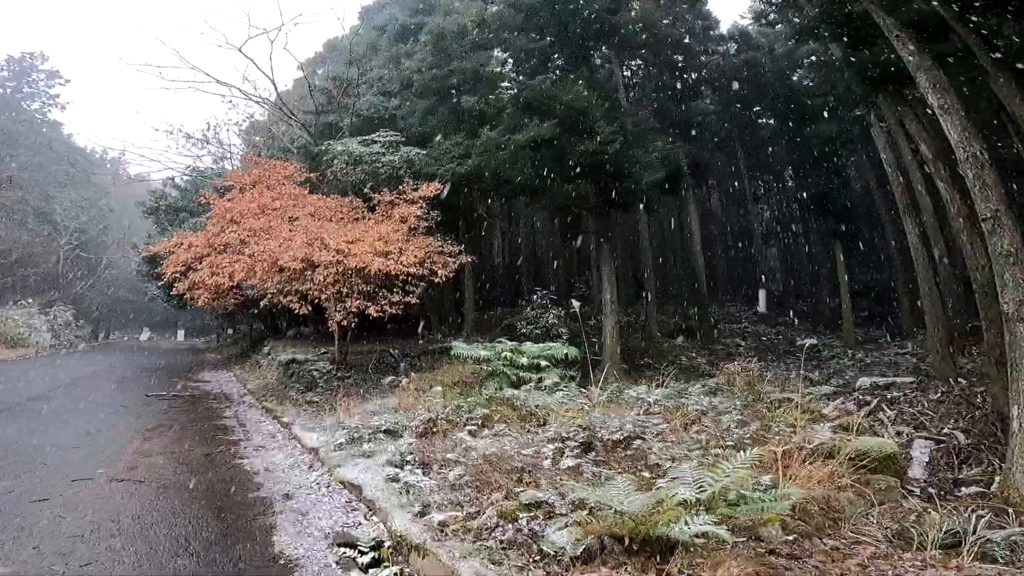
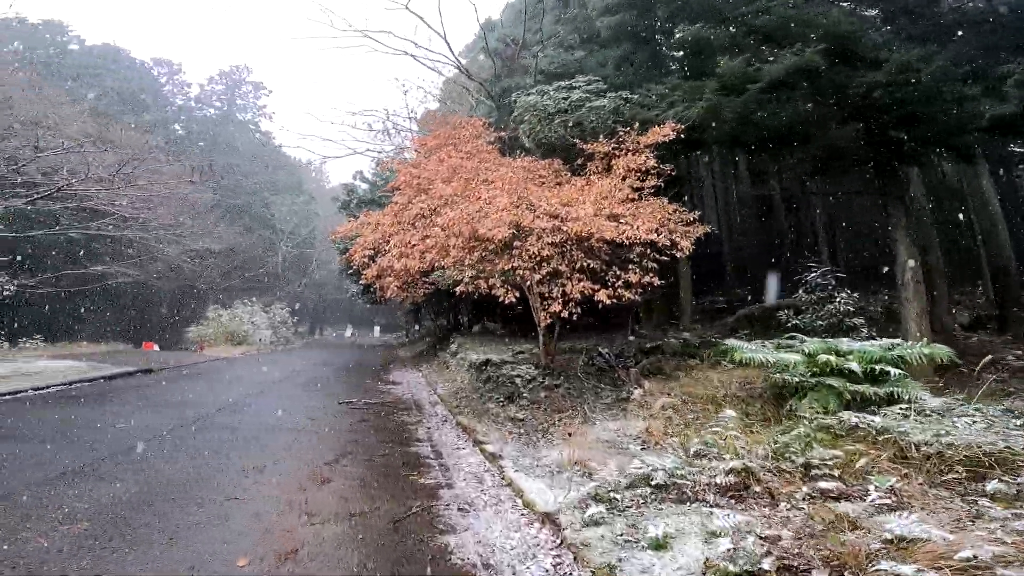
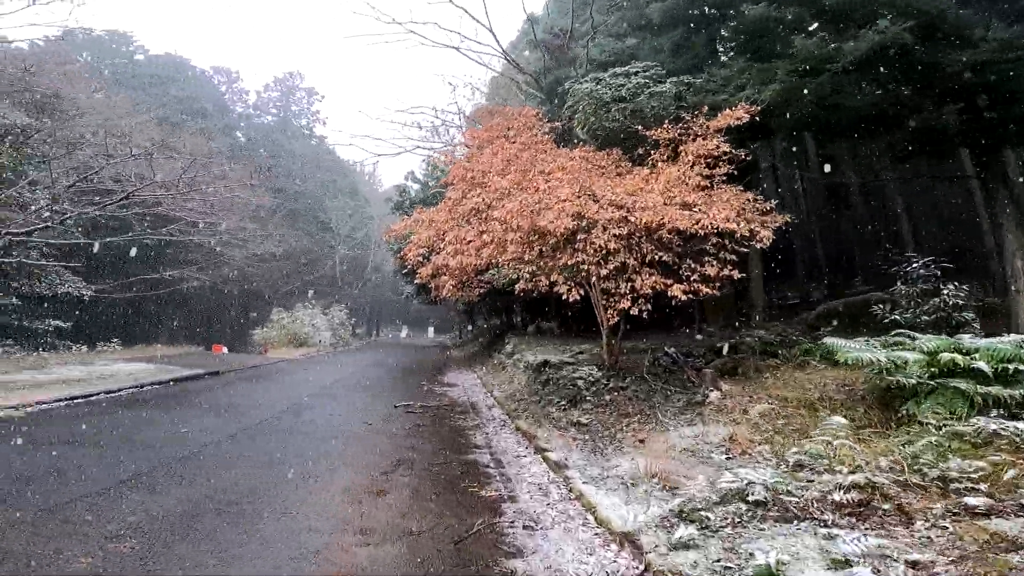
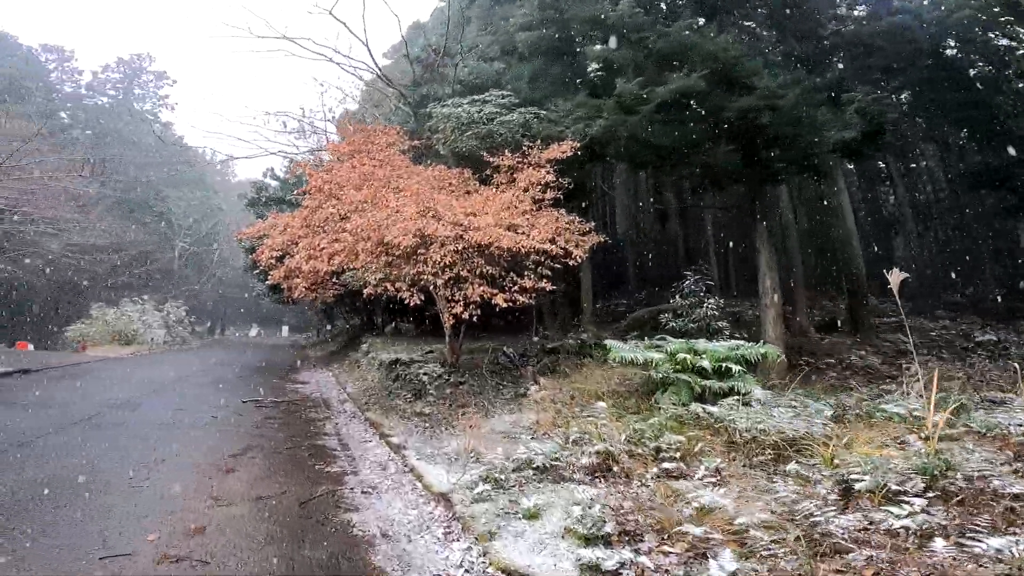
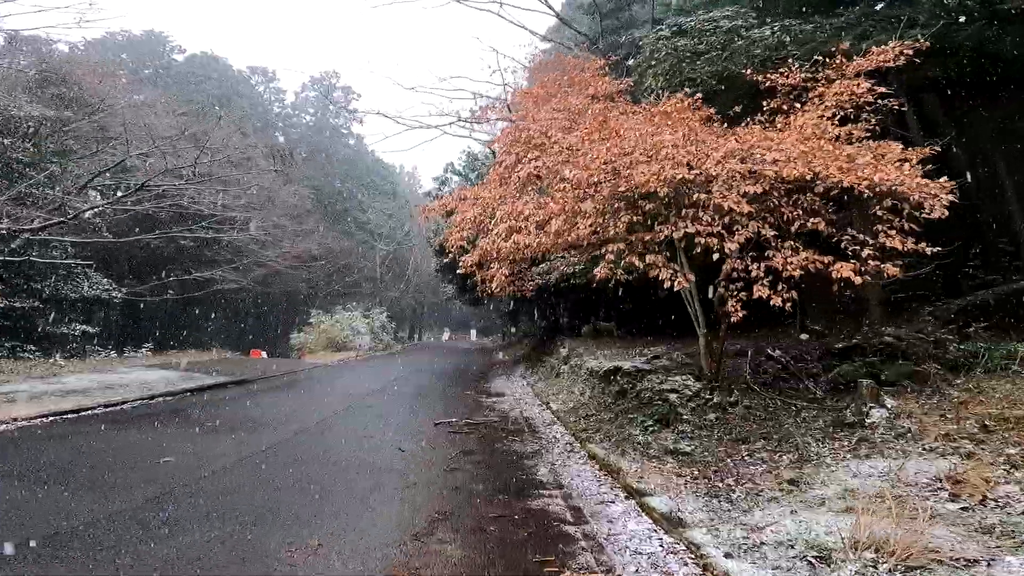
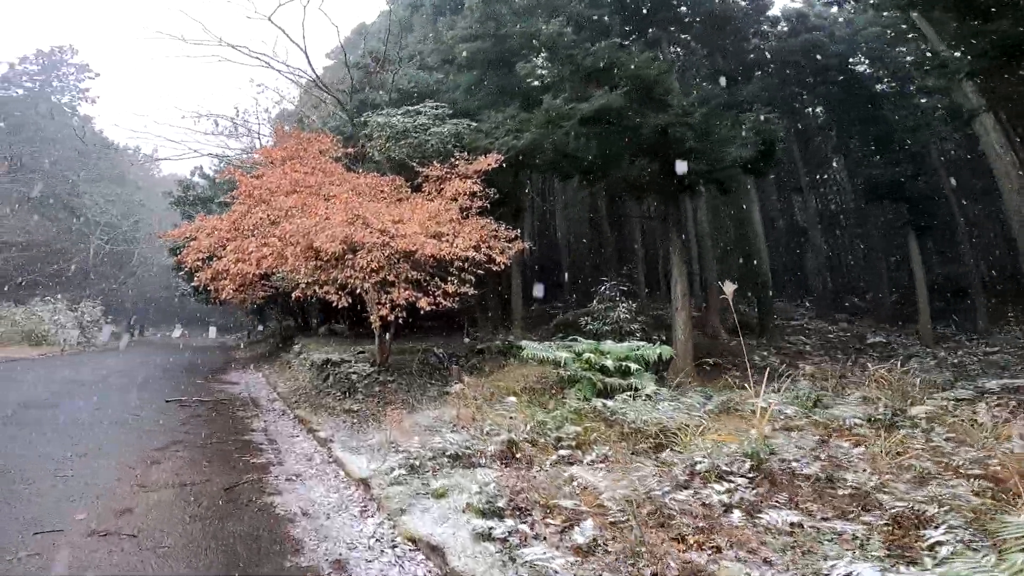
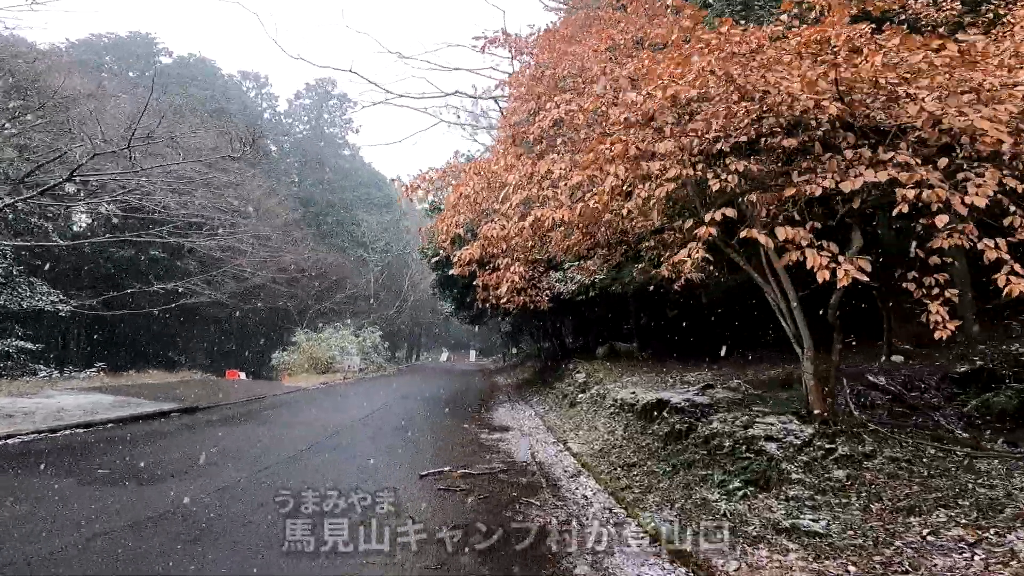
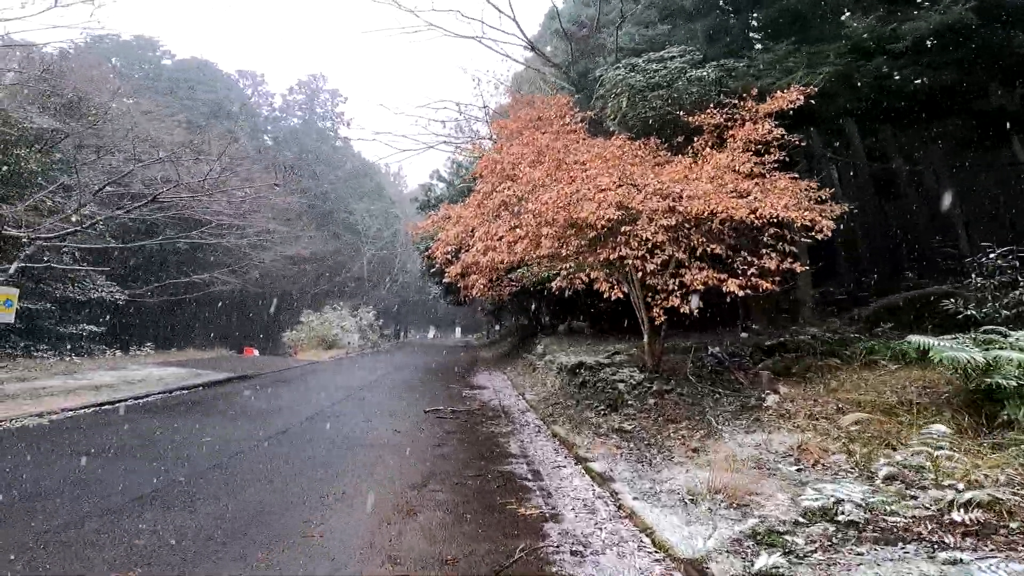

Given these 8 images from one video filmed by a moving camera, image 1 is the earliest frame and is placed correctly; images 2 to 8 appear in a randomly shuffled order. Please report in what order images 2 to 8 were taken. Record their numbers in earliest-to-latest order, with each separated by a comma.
6, 4, 2, 3, 8, 5, 7
